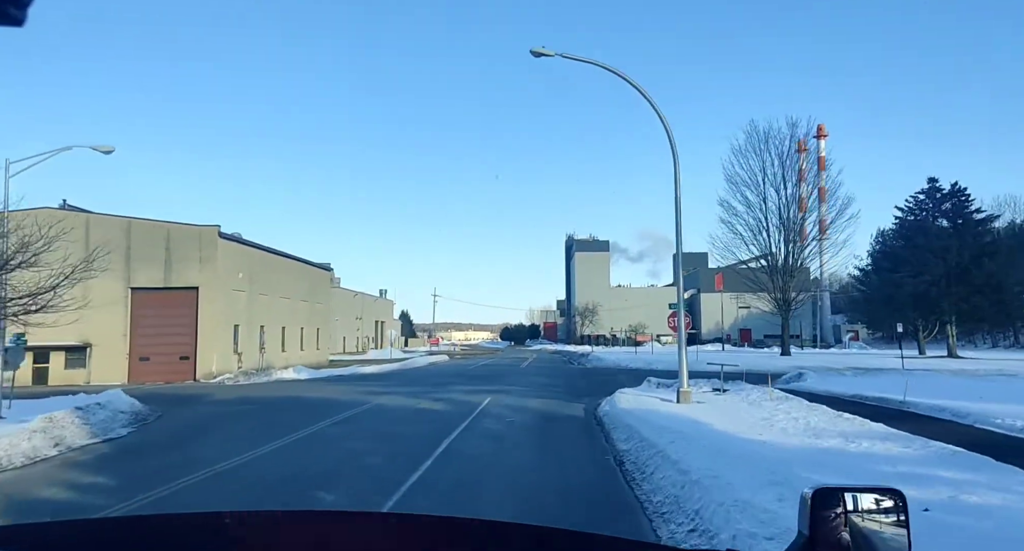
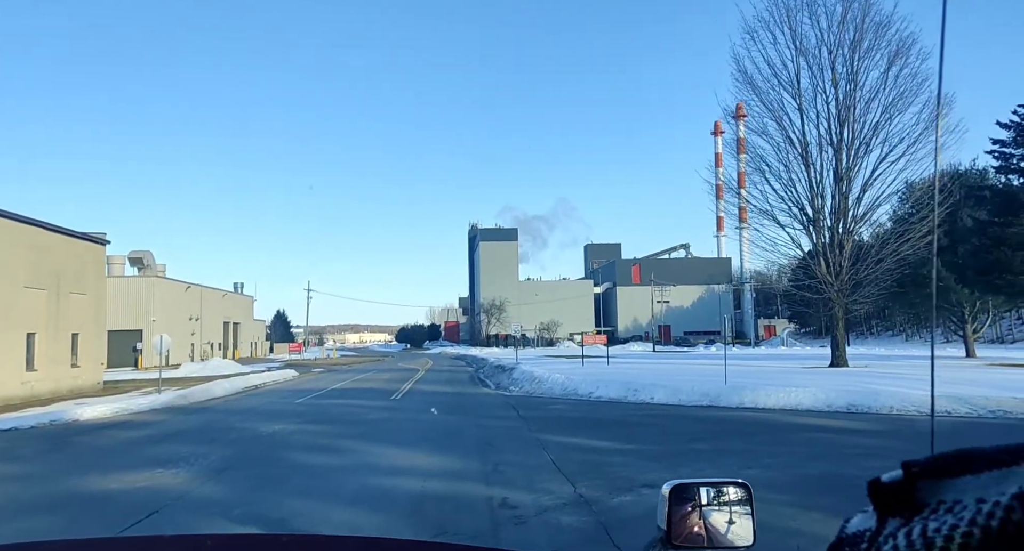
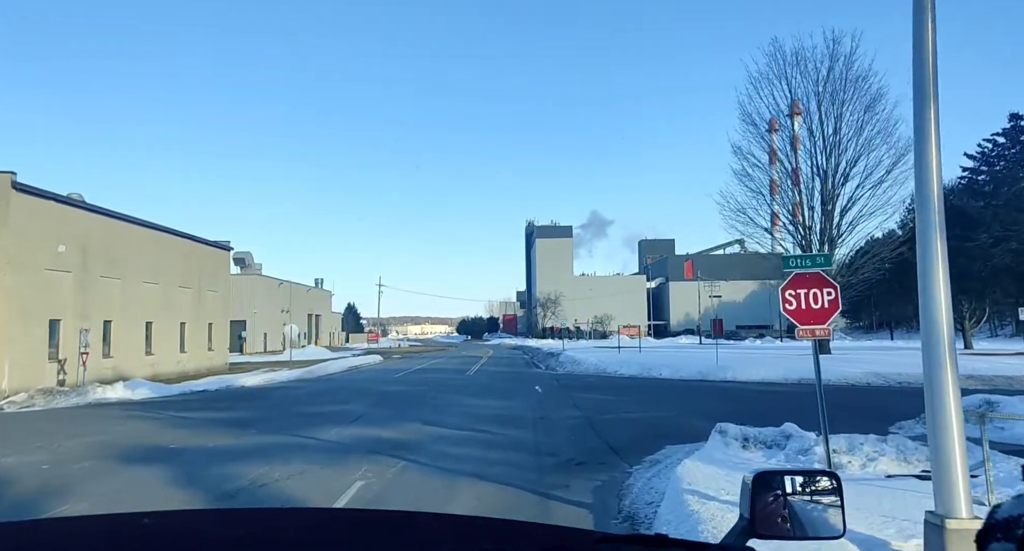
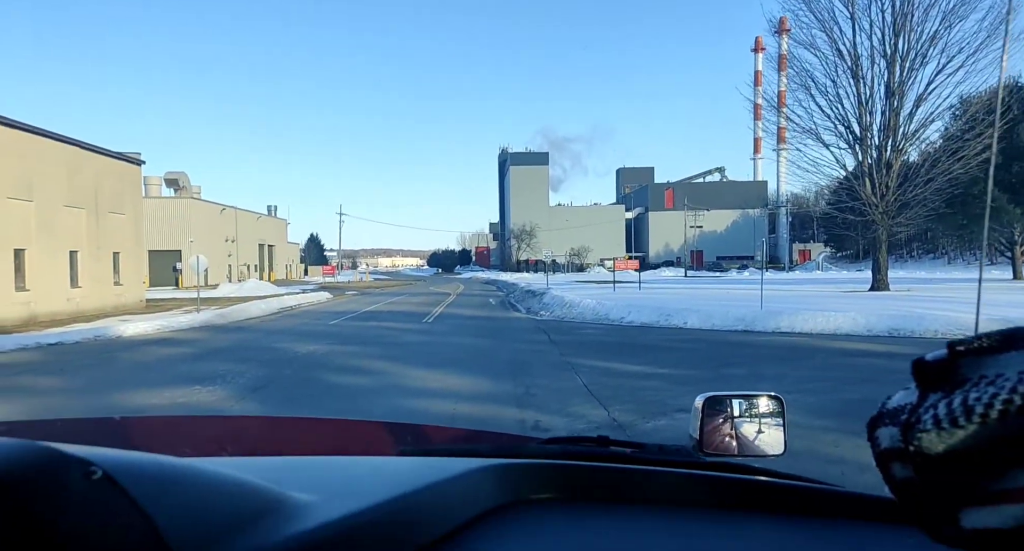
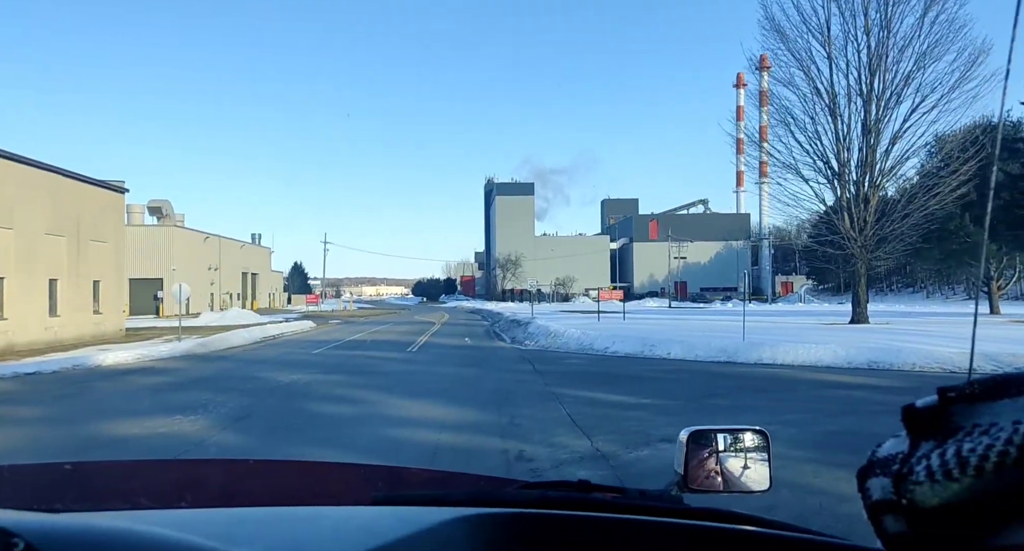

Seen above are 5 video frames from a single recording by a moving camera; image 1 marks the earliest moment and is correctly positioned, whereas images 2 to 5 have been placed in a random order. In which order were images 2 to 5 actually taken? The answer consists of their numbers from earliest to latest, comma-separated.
3, 2, 5, 4
